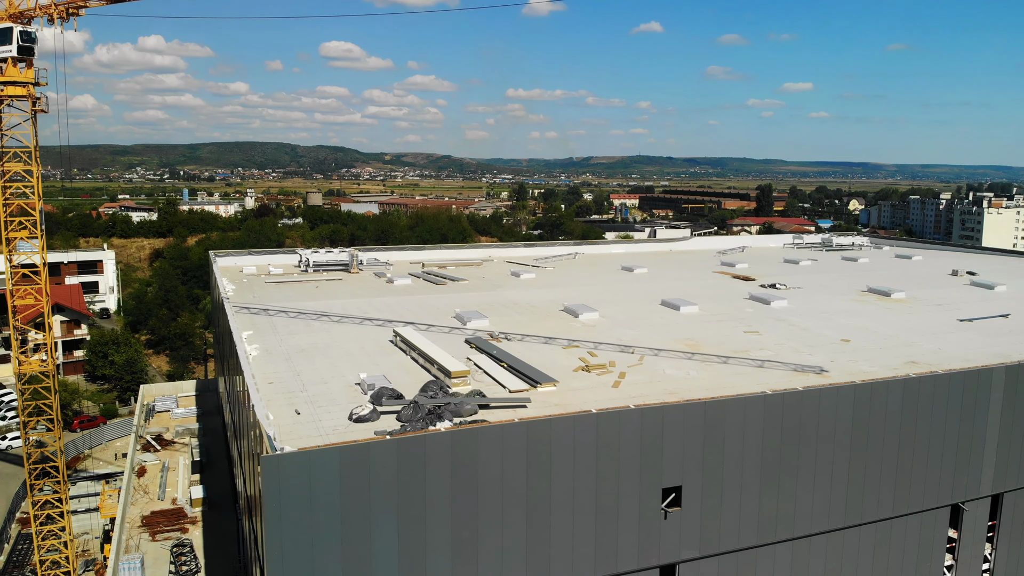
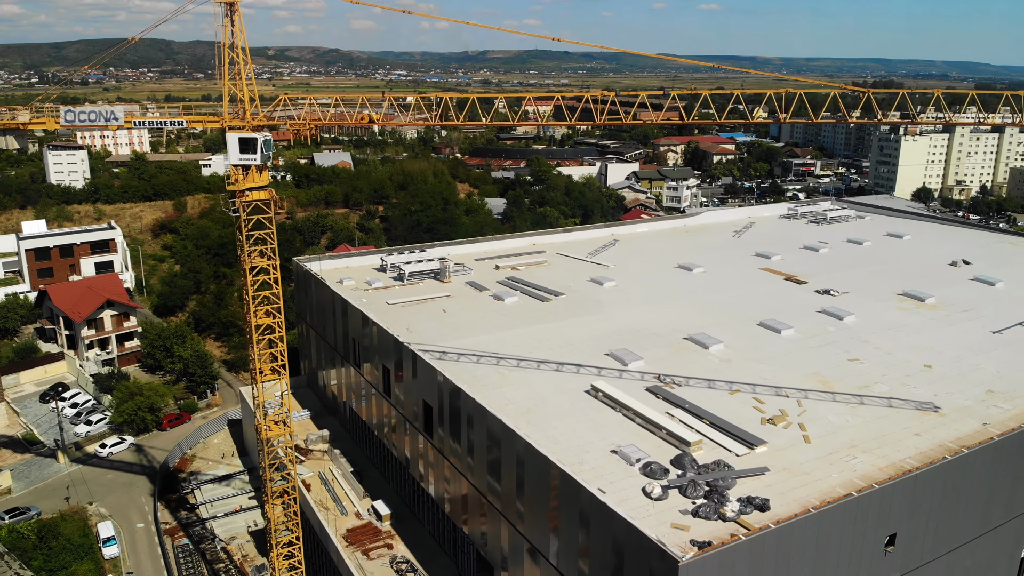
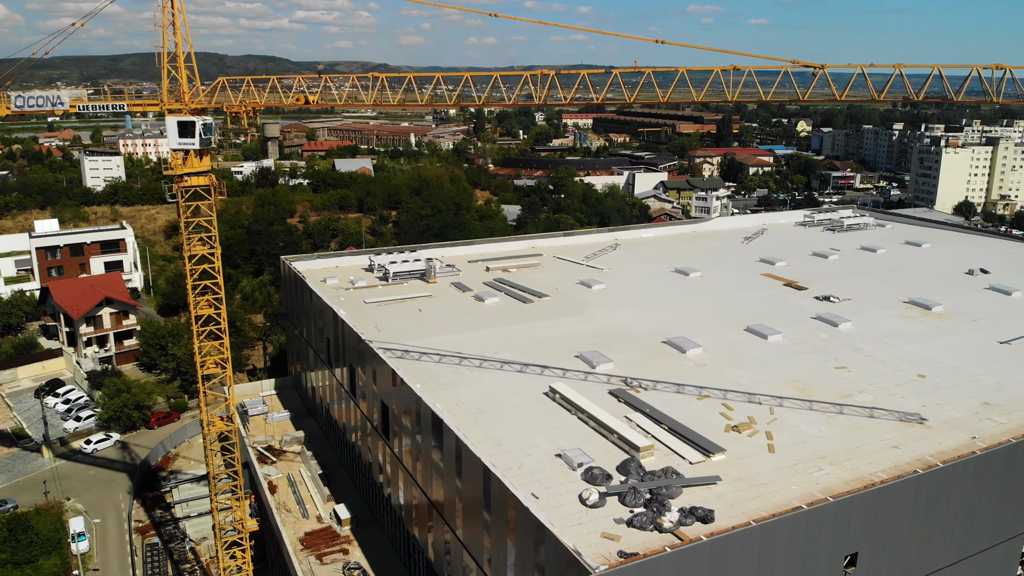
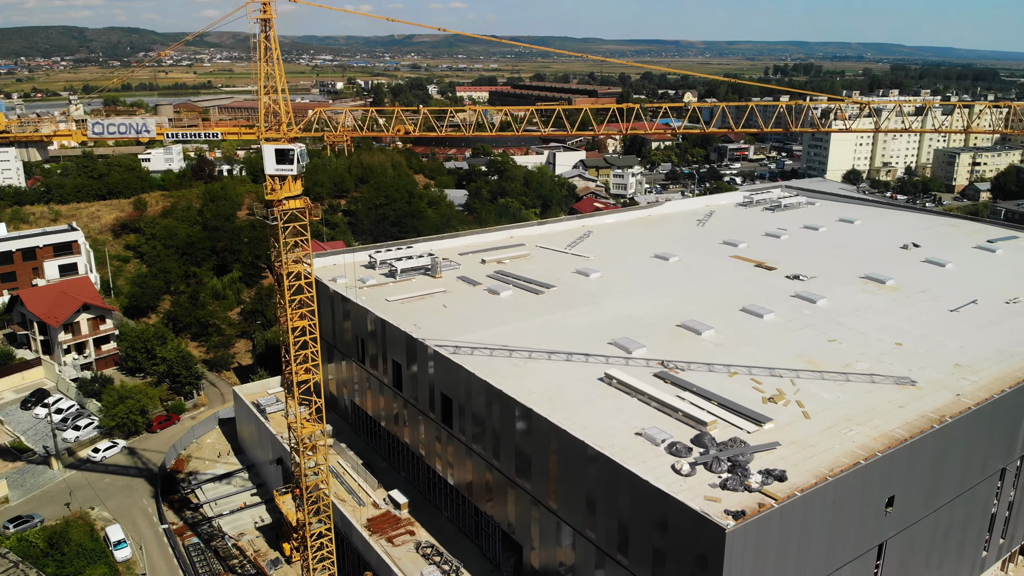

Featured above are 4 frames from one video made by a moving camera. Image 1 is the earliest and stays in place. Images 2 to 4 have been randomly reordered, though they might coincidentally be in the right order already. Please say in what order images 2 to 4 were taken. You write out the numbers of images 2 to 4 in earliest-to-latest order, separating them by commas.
3, 2, 4
